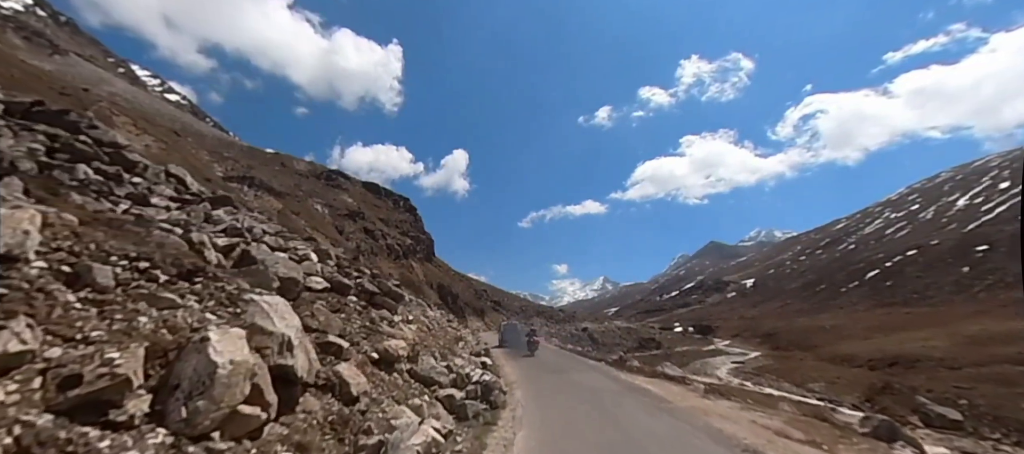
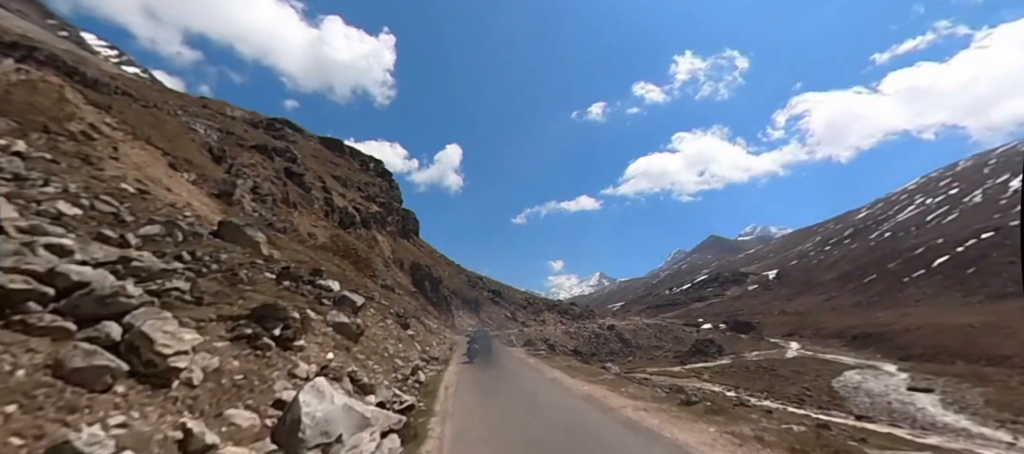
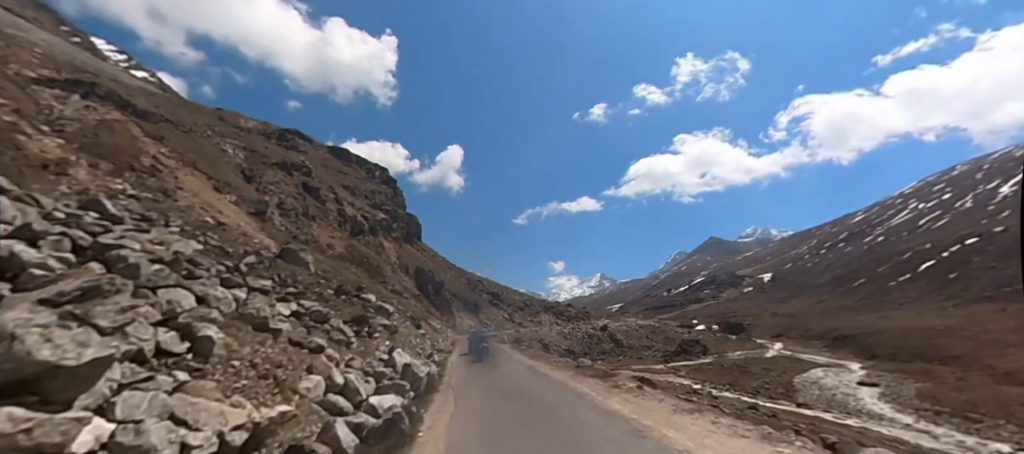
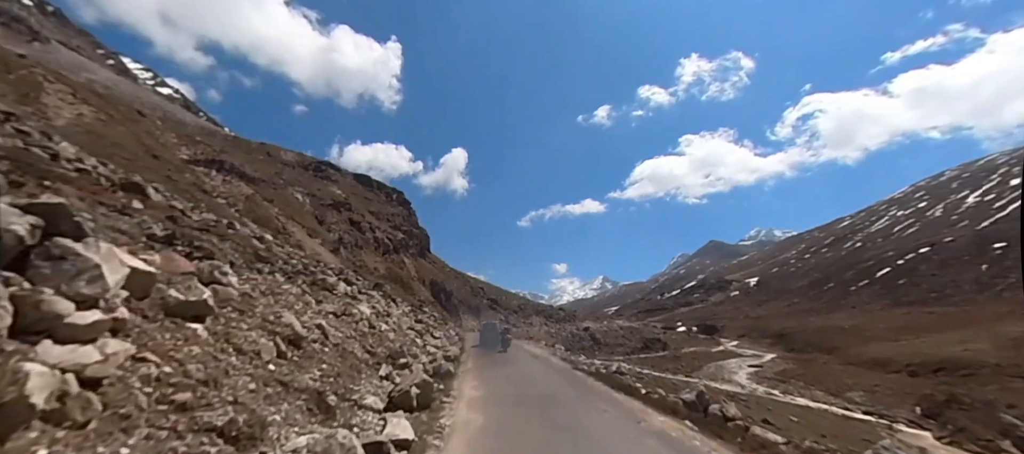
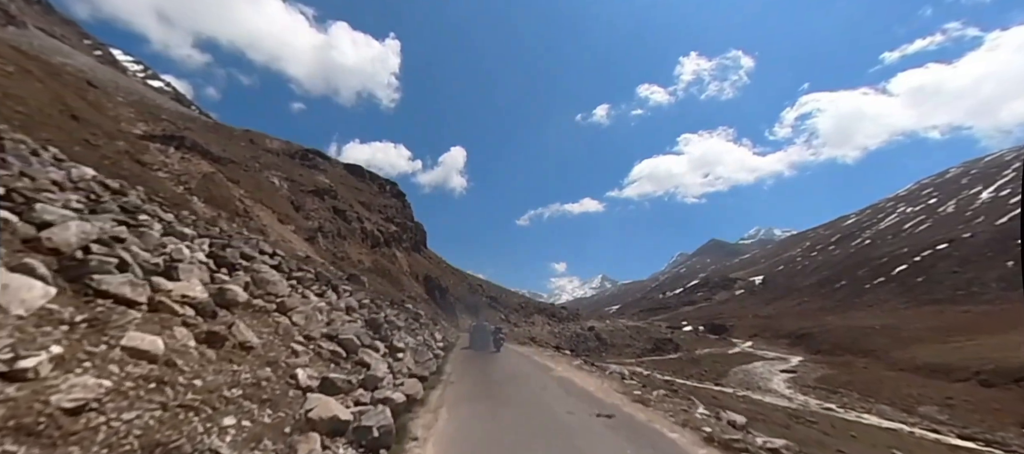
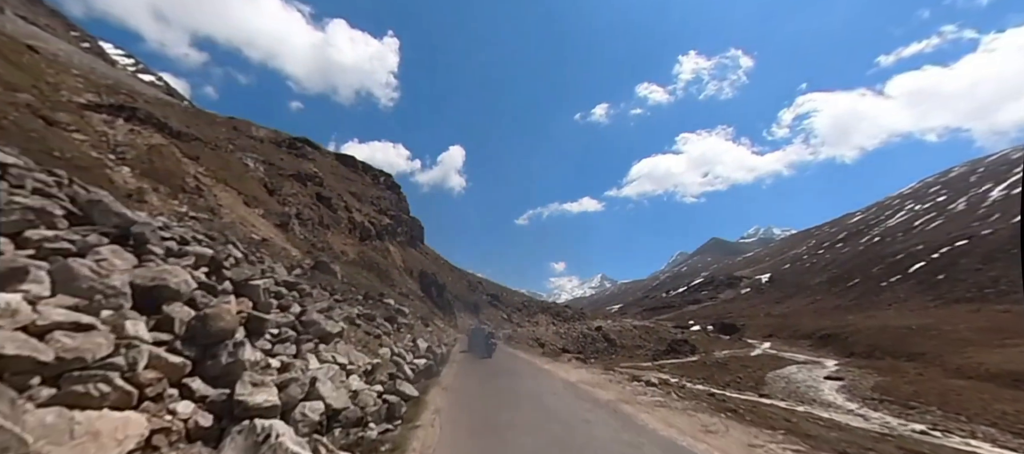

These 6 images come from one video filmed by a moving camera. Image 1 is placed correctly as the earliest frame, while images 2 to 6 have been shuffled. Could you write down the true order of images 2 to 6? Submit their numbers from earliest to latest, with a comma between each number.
4, 5, 6, 3, 2
